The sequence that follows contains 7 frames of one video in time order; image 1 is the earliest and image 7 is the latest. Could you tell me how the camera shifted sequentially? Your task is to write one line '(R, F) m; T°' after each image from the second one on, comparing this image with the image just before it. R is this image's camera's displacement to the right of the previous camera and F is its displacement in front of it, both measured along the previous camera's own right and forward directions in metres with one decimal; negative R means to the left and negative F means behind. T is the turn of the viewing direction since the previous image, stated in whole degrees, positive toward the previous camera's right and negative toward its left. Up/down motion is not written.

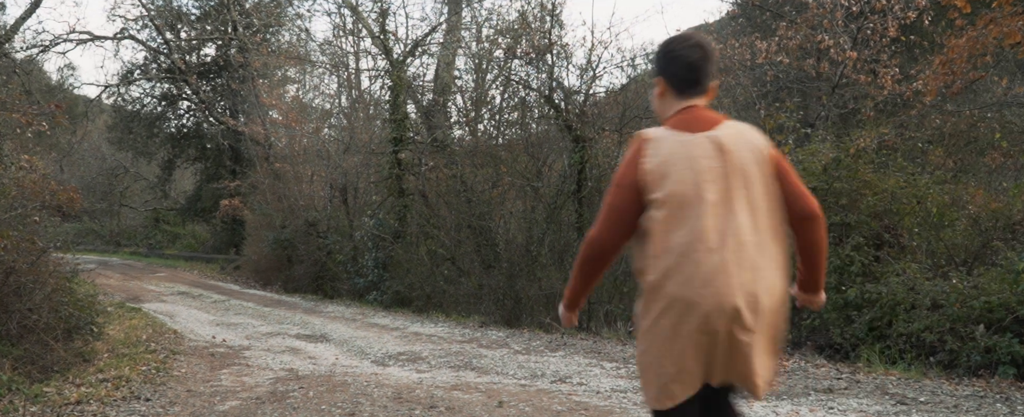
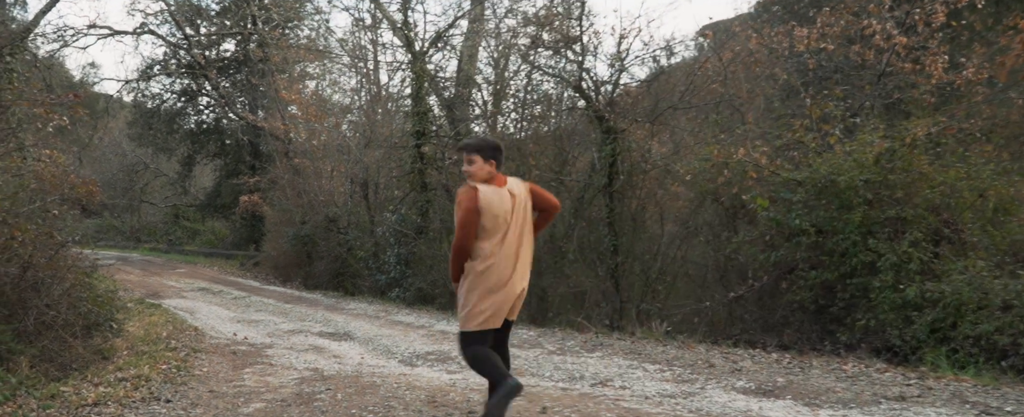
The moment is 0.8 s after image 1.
(-0.2, +0.4) m; -1°
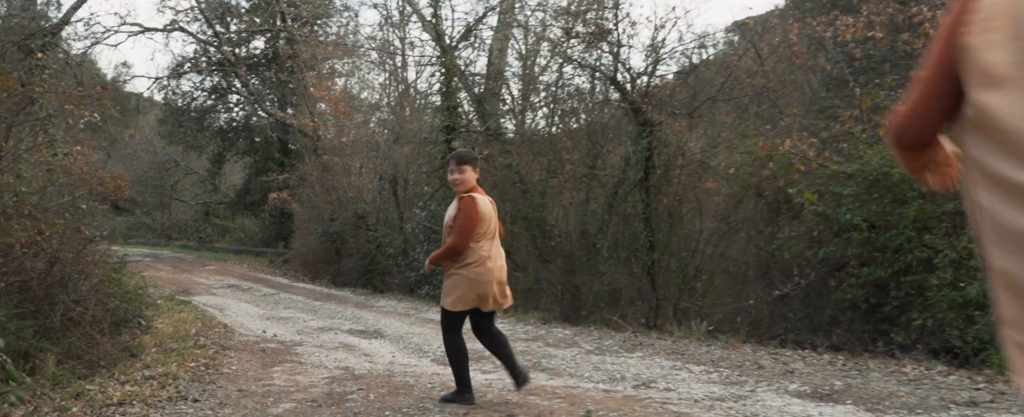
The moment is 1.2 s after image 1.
(-0.1, +0.3) m; -2°
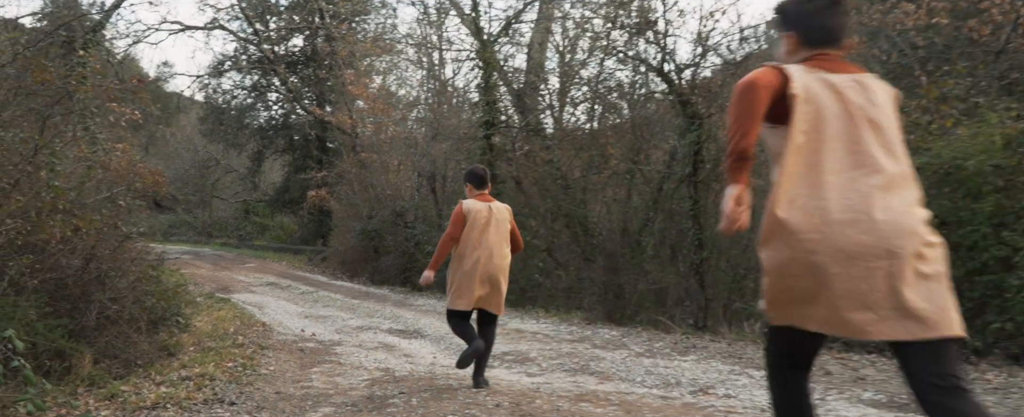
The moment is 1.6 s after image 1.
(-0.1, +0.3) m; -3°
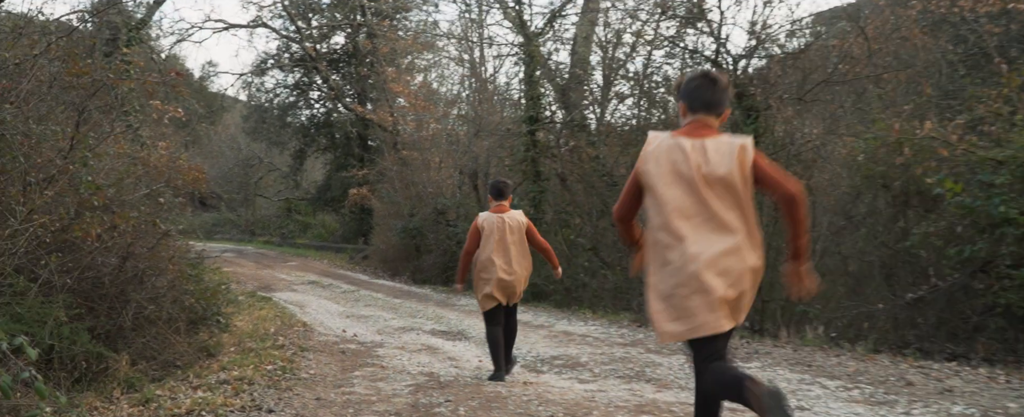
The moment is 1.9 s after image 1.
(-0.1, +0.4) m; -3°
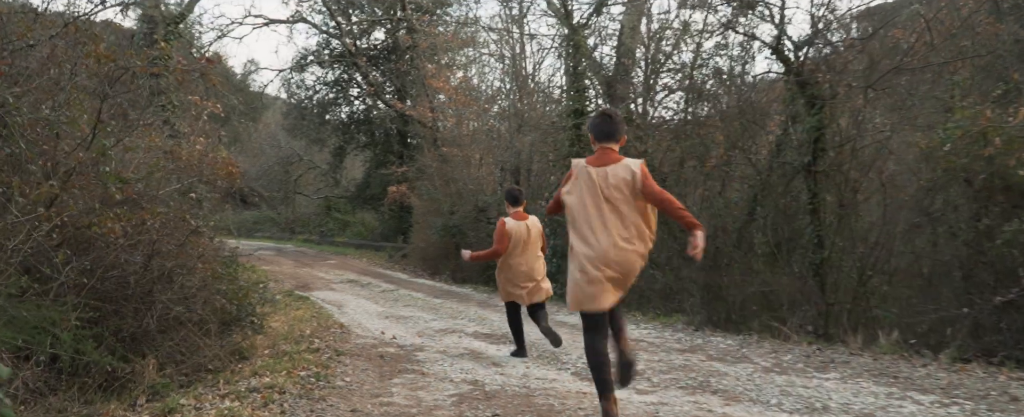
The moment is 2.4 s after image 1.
(-0.1, +0.5) m; -3°
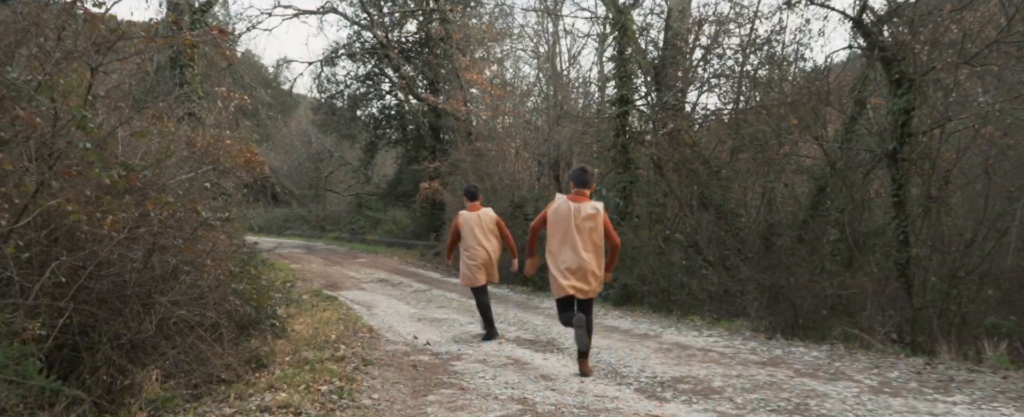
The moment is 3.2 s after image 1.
(-0.2, +0.9) m; -2°
